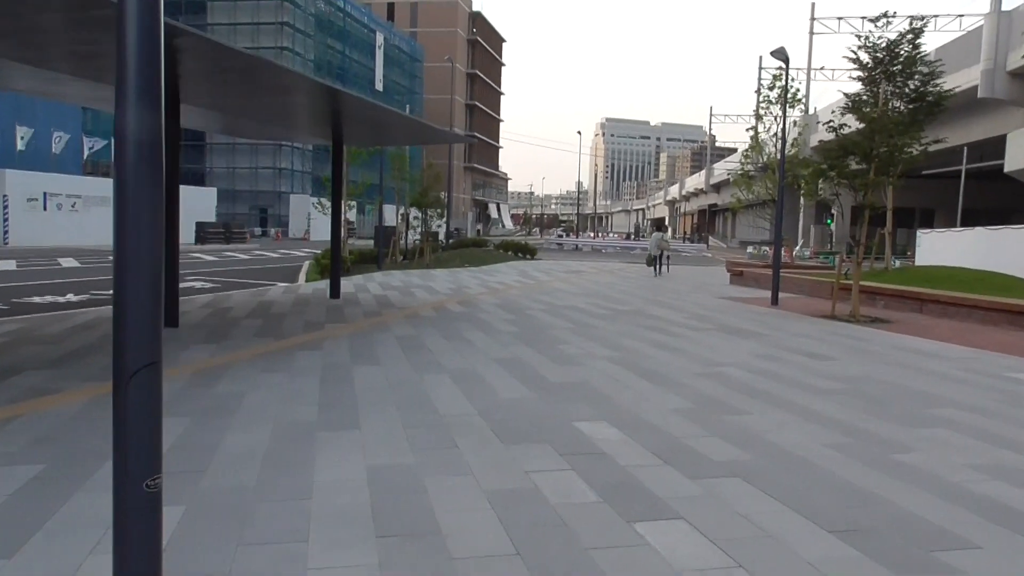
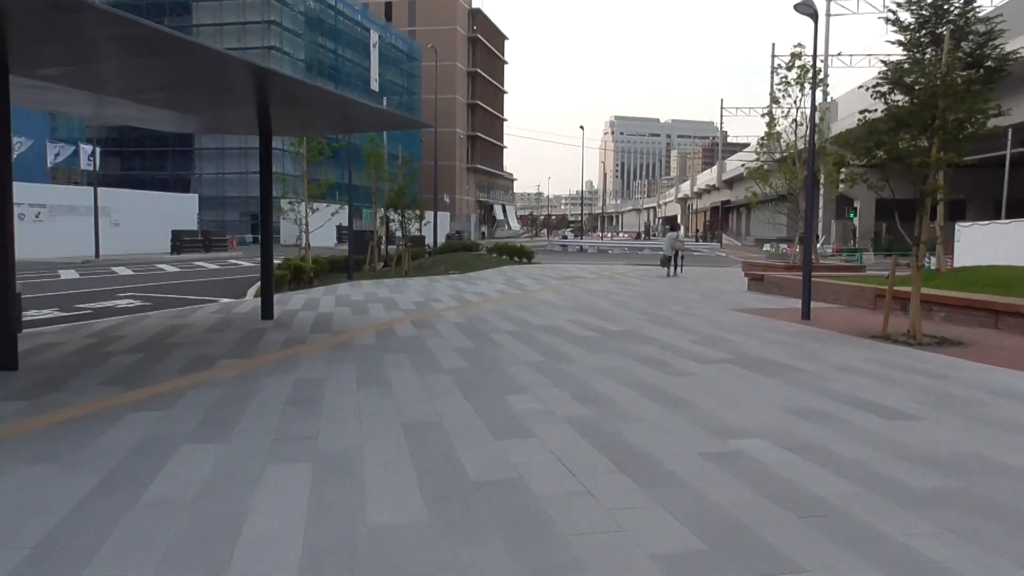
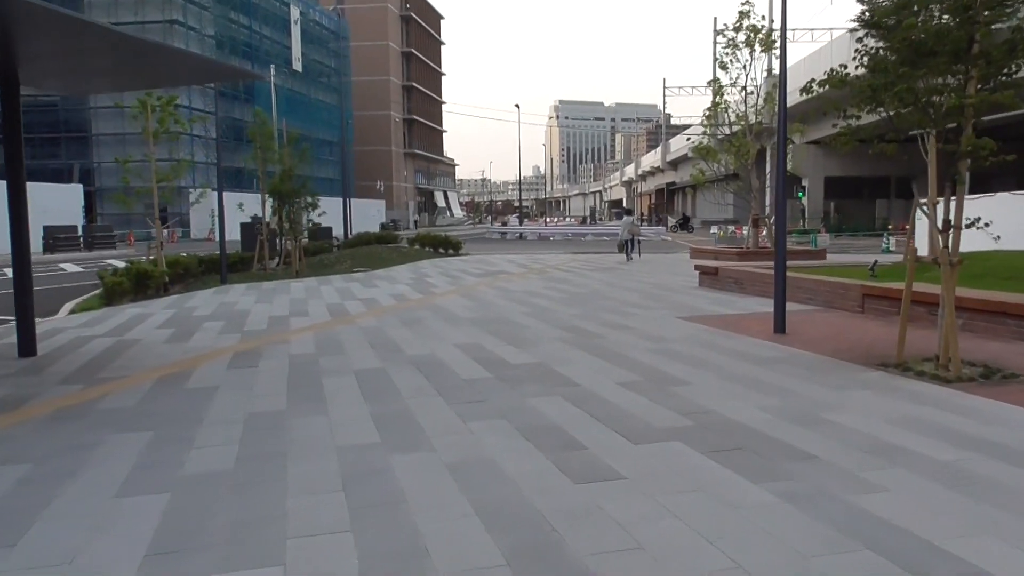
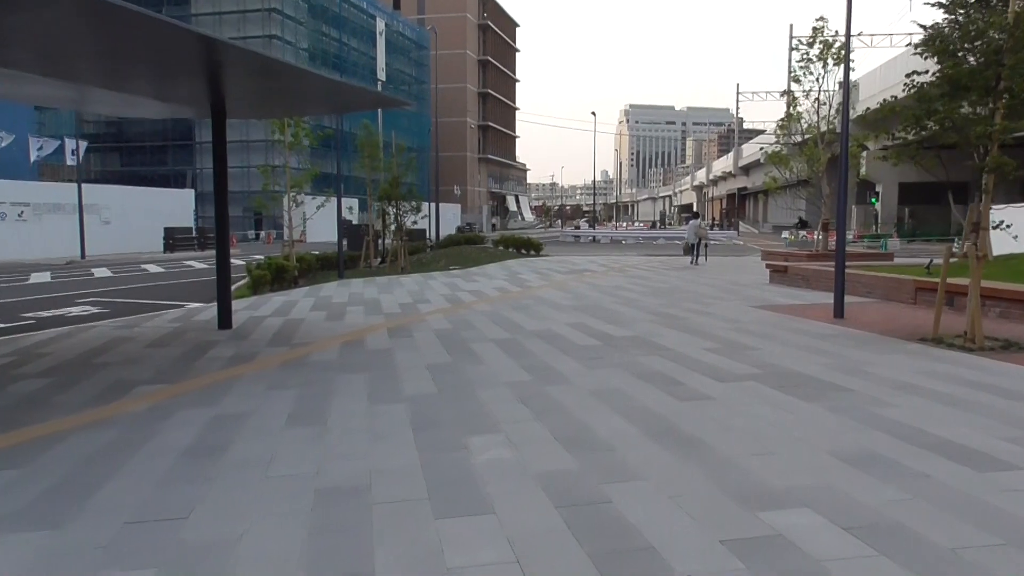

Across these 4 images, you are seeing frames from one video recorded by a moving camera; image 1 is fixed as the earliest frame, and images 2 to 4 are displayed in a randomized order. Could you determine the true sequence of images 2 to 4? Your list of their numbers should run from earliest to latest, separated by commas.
2, 4, 3
